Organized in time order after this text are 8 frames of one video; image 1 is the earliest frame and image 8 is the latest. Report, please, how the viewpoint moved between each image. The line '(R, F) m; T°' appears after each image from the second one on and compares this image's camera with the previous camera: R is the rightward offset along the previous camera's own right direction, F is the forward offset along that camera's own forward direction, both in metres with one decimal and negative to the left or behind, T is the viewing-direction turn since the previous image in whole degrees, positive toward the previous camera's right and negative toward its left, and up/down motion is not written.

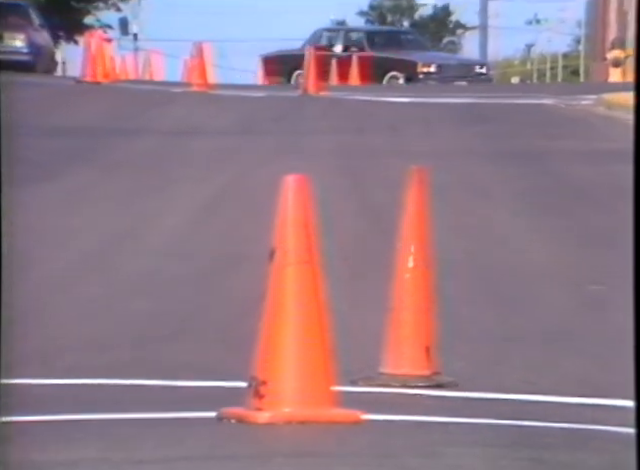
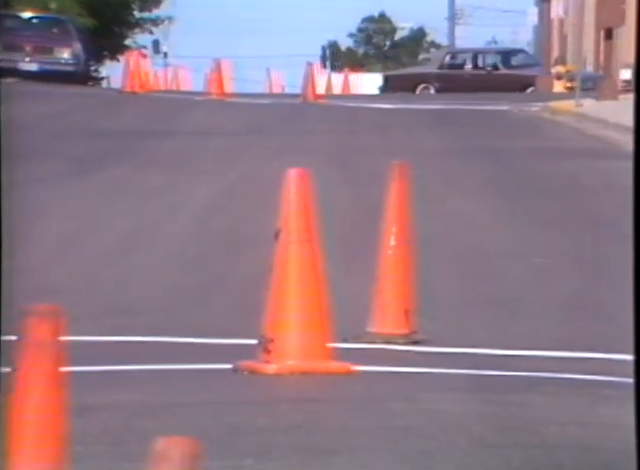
(+0.1, -1.3) m; 0°
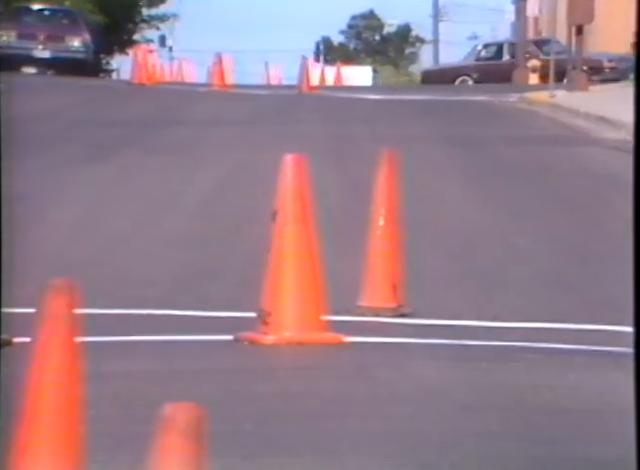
(0.0, -0.6) m; 0°
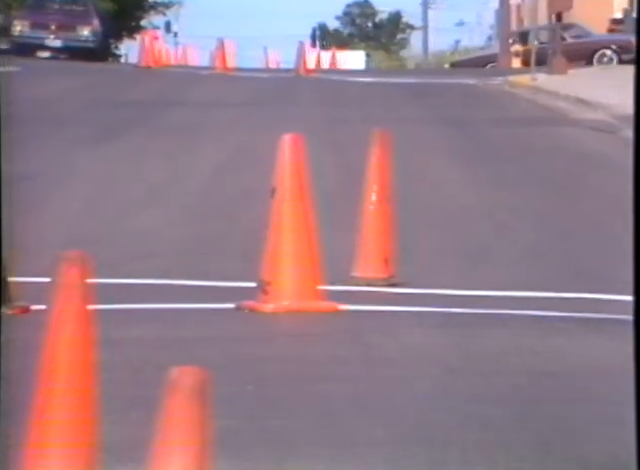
(0.0, -0.5) m; 0°
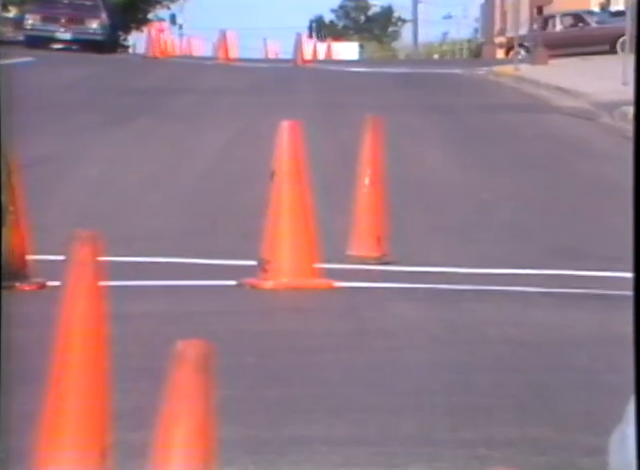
(0.0, -0.5) m; 0°
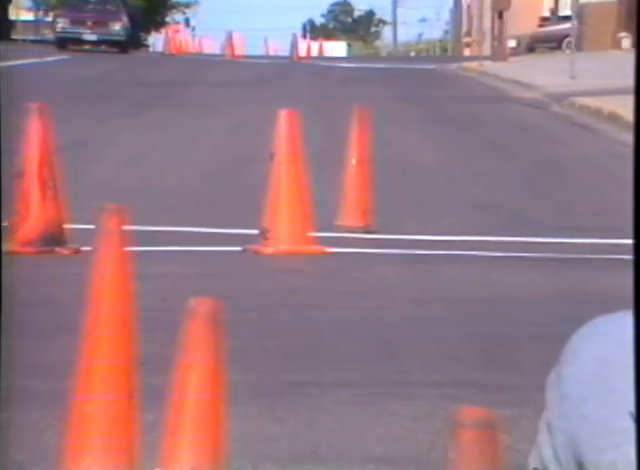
(0.0, -1.5) m; 0°
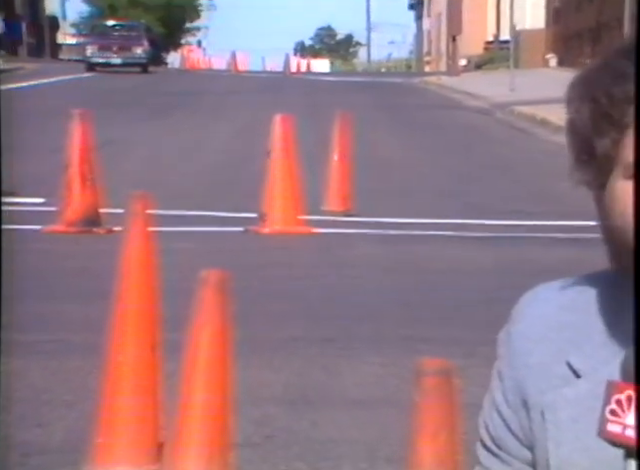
(0.0, -2.3) m; 0°
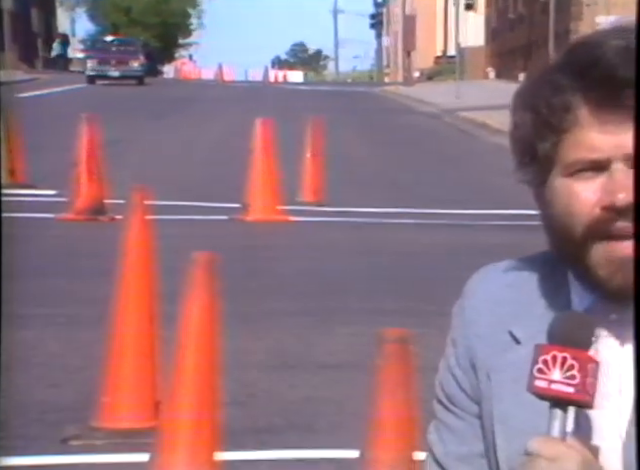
(+0.1, -2.0) m; 0°
